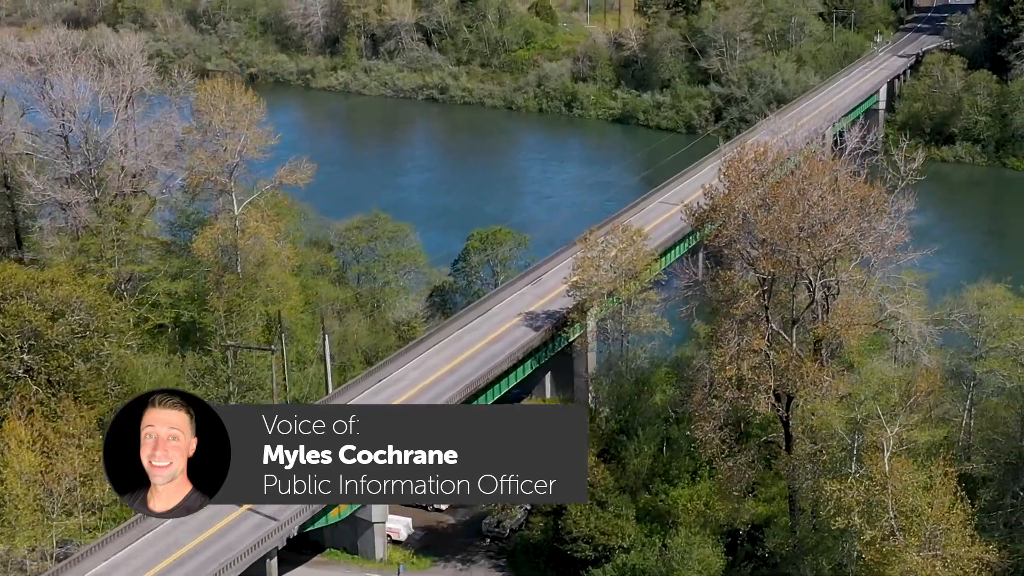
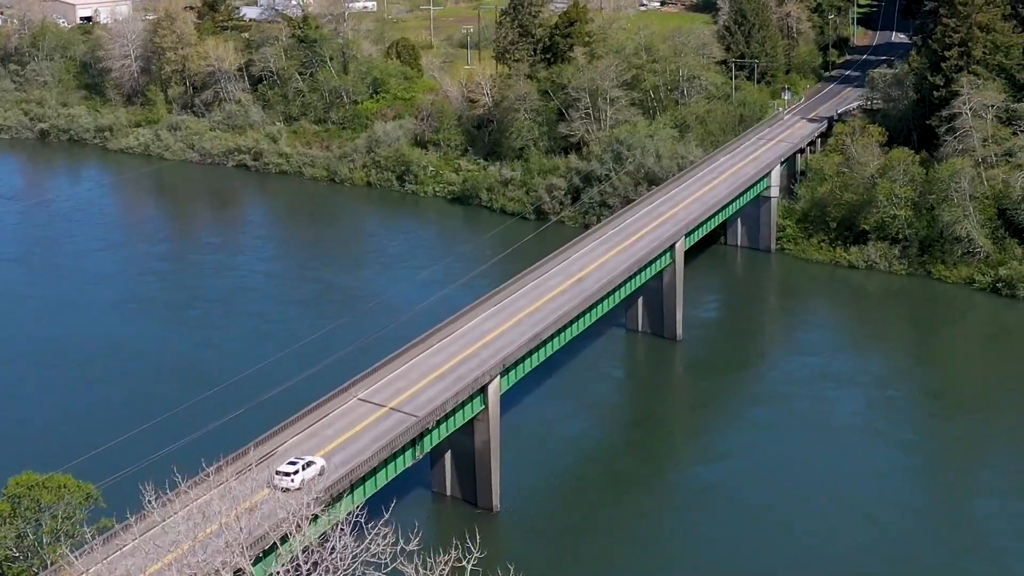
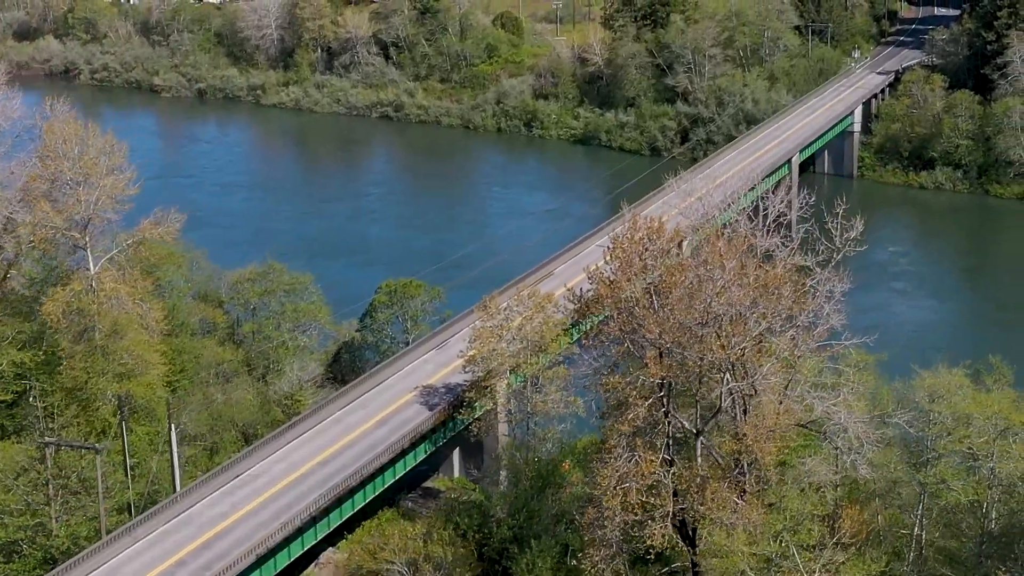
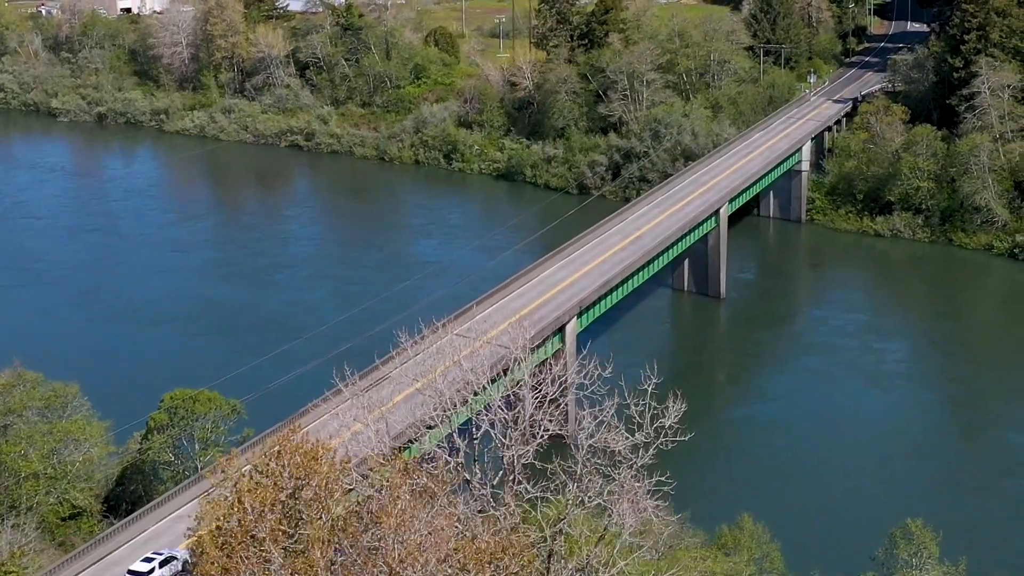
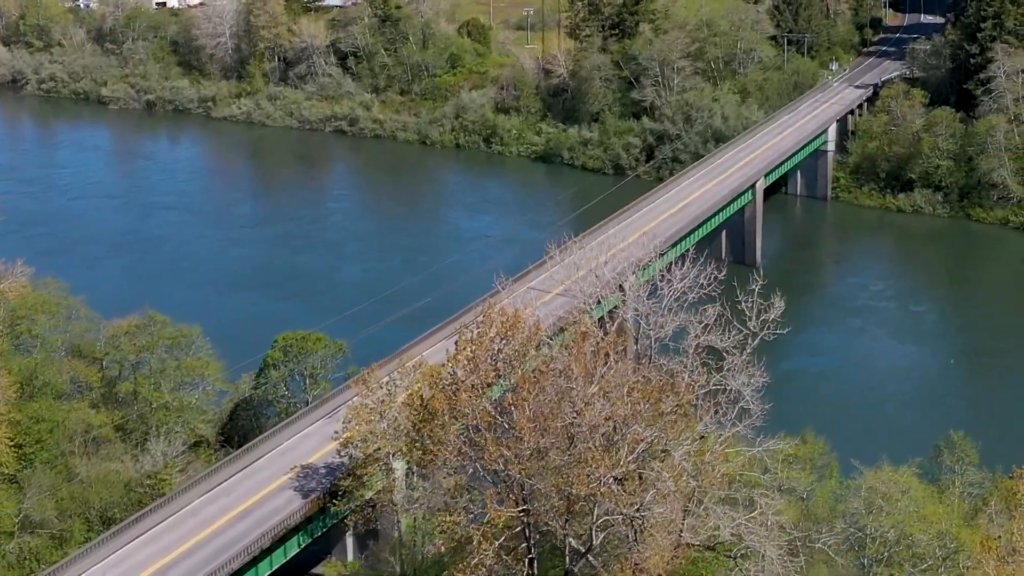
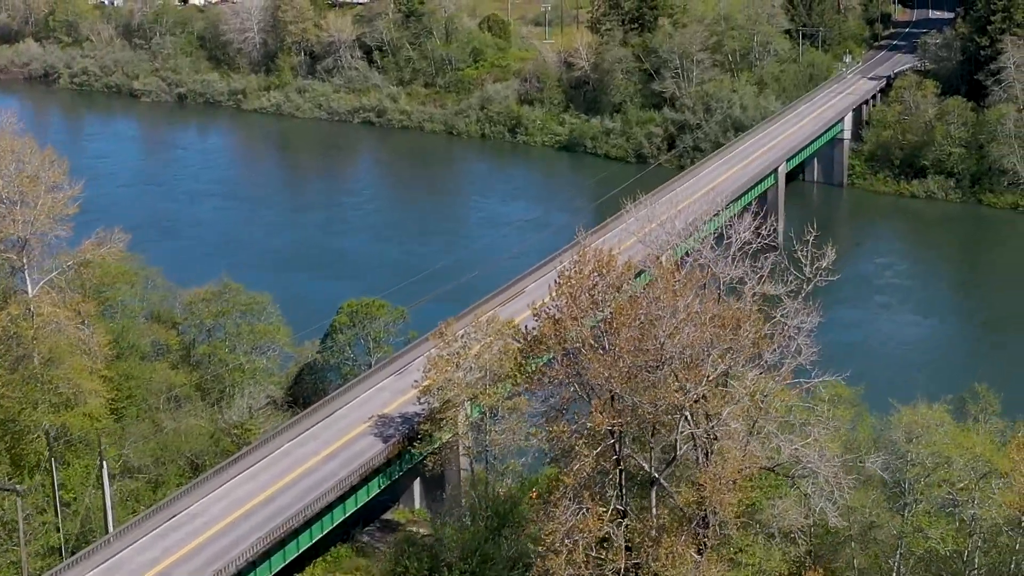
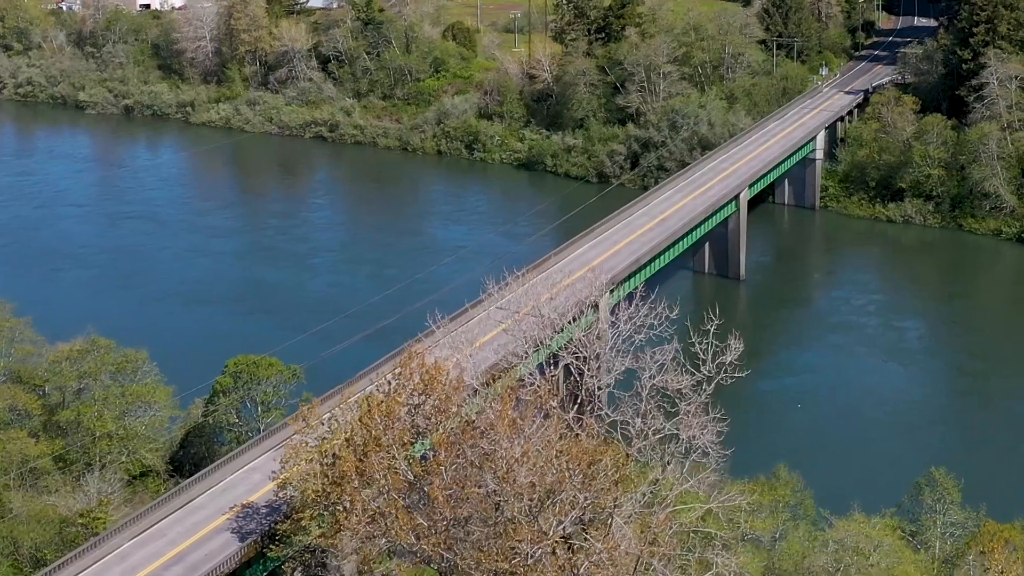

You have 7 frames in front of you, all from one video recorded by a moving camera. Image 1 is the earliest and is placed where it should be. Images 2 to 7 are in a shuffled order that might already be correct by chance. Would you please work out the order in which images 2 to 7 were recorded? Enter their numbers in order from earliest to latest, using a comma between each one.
3, 6, 5, 7, 4, 2
